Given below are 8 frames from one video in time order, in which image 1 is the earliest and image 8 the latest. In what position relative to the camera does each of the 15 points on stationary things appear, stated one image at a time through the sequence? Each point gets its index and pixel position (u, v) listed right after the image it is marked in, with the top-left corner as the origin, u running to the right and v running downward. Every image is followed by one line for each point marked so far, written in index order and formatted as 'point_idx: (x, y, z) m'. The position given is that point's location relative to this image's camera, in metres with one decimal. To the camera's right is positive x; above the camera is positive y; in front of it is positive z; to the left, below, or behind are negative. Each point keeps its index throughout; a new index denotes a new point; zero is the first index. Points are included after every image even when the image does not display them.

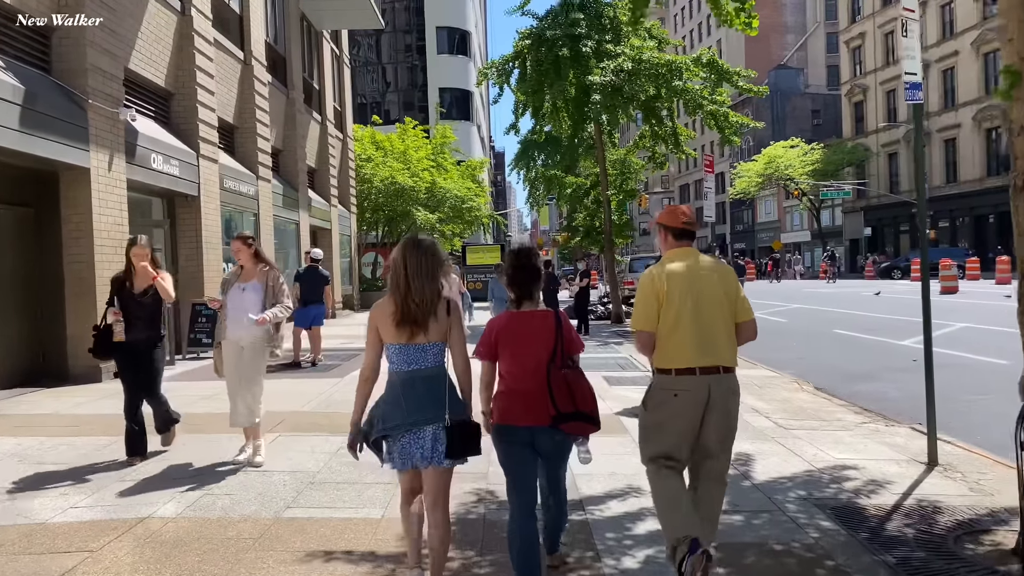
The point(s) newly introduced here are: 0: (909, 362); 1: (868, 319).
0: (+5.4, -1.0, +11.7) m
1: (+7.7, -0.7, +18.4) m
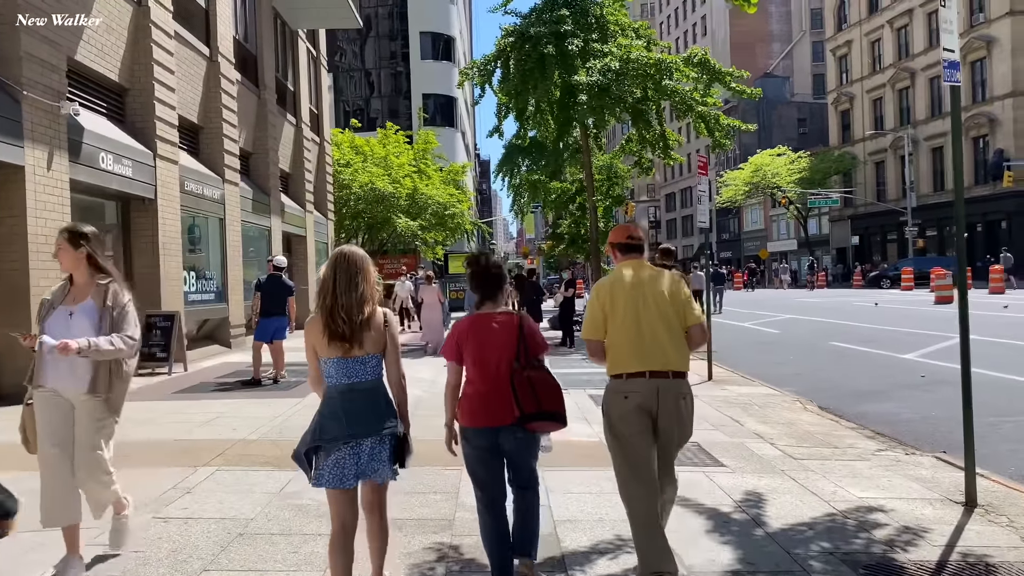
0: (+5.2, -1.2, +10.9) m
1: (+7.3, -0.9, +17.7) m
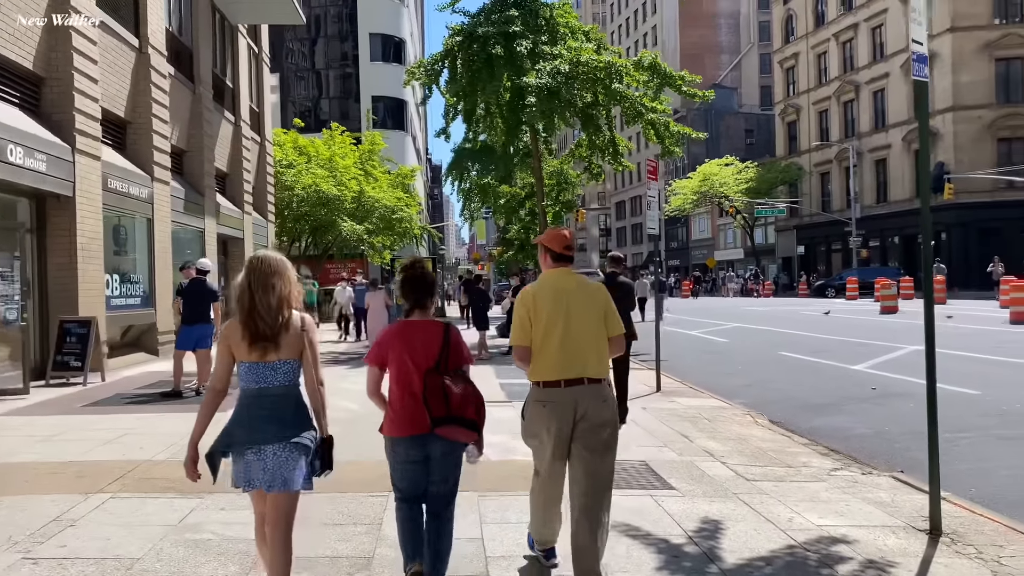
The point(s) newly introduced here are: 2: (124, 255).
0: (+4.4, -1.3, +10.6) m
1: (+6.2, -1.1, +17.5) m
2: (-6.5, +0.6, +14.2) m
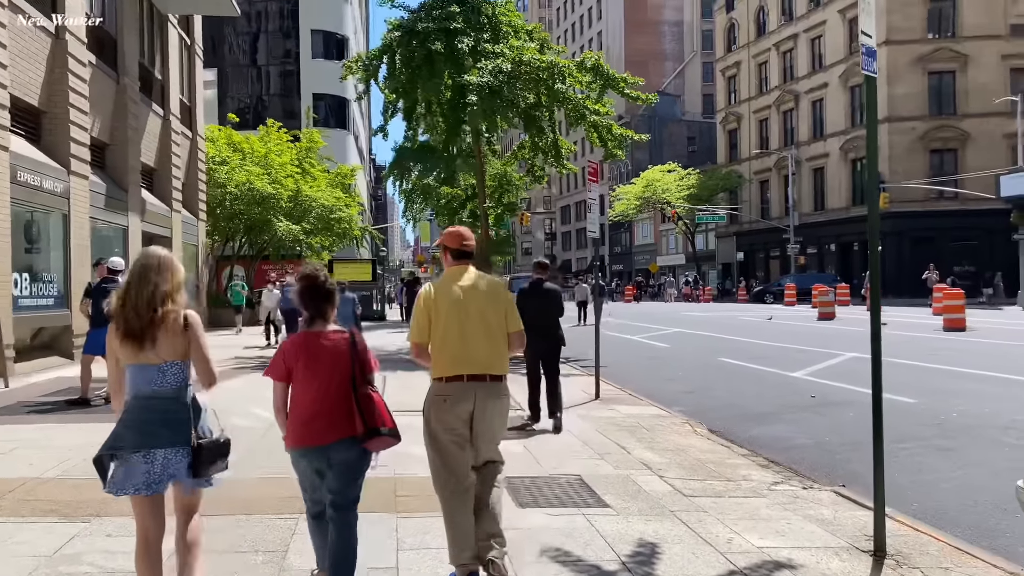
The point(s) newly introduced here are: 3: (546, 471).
0: (+3.6, -1.4, +10.5) m
1: (+5.0, -1.2, +17.5) m
2: (-7.5, +0.6, +13.4) m
3: (+0.3, -1.4, +6.6) m
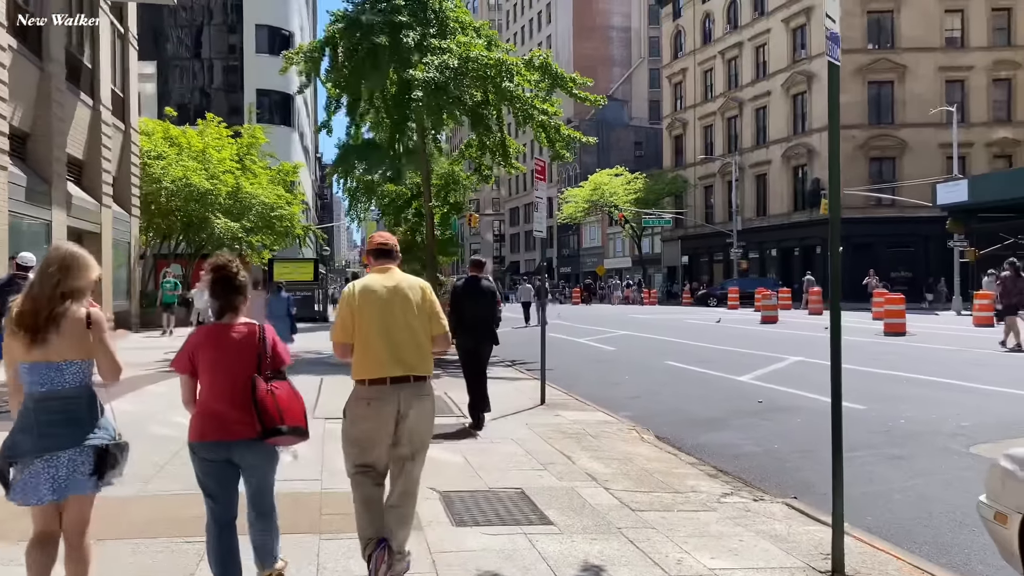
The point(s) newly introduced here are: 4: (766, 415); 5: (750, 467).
0: (+2.9, -1.4, +10.3) m
1: (+3.8, -1.3, +17.4) m
2: (-8.3, +0.6, +12.5) m
3: (-0.2, -1.4, +6.2) m
4: (+2.9, -1.5, +9.7) m
5: (+2.1, -1.6, +7.4) m
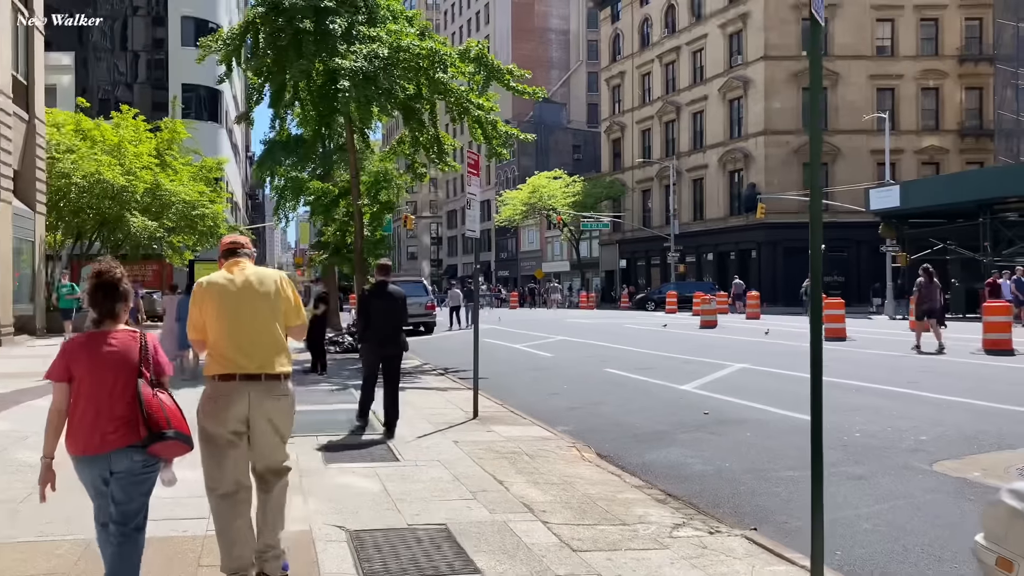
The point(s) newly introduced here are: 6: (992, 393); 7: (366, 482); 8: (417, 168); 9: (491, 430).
0: (+2.1, -1.5, +9.7) m
1: (+2.5, -1.3, +16.8) m
2: (-9.3, +0.6, +11.1) m
3: (-0.7, -1.5, +5.3) m
4: (+2.1, -1.5, +9.1) m
5: (+1.5, -1.6, +6.7) m
6: (+5.9, -1.3, +10.4) m
7: (-1.1, -1.5, +6.4) m
8: (-2.2, +2.8, +19.6) m
9: (-0.2, -1.5, +8.9) m
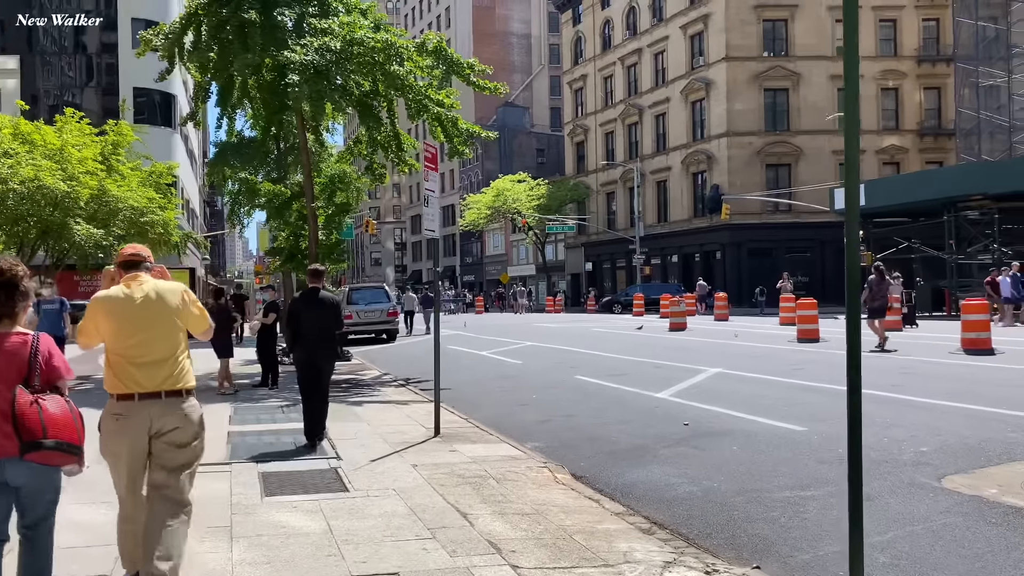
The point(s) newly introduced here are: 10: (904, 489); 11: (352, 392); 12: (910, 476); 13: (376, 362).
0: (+1.8, -1.5, +8.9) m
1: (+1.9, -1.4, +16.1) m
2: (-9.7, +0.4, +9.9) m
3: (-0.9, -1.5, +4.5) m
4: (+1.8, -1.5, +8.4) m
5: (+1.2, -1.6, +6.0) m
6: (+5.4, -1.2, +9.8) m
7: (-1.3, -1.5, +5.5) m
8: (-3.0, +2.6, +18.7) m
9: (-0.5, -1.5, +8.0) m
10: (+2.9, -1.5, +6.2) m
11: (-2.4, -1.6, +12.8) m
12: (+3.1, -1.4, +6.5) m
13: (-2.9, -1.6, +17.9) m
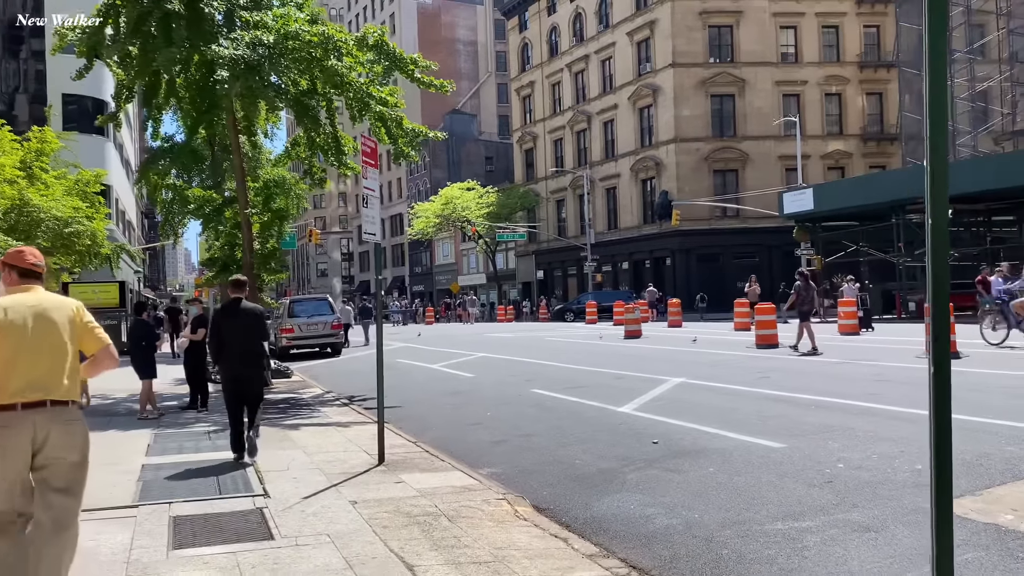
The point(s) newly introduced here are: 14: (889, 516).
0: (+1.3, -1.5, +8.2) m
1: (+1.0, -1.5, +15.3) m
2: (-10.2, +0.1, +8.5) m
3: (-1.0, -1.5, +3.6) m
4: (+1.4, -1.6, +7.6) m
5: (+1.0, -1.6, +5.2) m
6: (+4.9, -1.3, +9.3) m
7: (-1.6, -1.6, +4.6) m
8: (-4.1, +2.4, +17.7) m
9: (-0.9, -1.6, +7.1) m
10: (+2.6, -1.5, +5.5) m
11: (-3.1, -1.7, +11.8) m
12: (+2.8, -1.5, +5.8) m
13: (-3.8, -1.8, +16.8) m
14: (+2.5, -1.5, +5.6) m
